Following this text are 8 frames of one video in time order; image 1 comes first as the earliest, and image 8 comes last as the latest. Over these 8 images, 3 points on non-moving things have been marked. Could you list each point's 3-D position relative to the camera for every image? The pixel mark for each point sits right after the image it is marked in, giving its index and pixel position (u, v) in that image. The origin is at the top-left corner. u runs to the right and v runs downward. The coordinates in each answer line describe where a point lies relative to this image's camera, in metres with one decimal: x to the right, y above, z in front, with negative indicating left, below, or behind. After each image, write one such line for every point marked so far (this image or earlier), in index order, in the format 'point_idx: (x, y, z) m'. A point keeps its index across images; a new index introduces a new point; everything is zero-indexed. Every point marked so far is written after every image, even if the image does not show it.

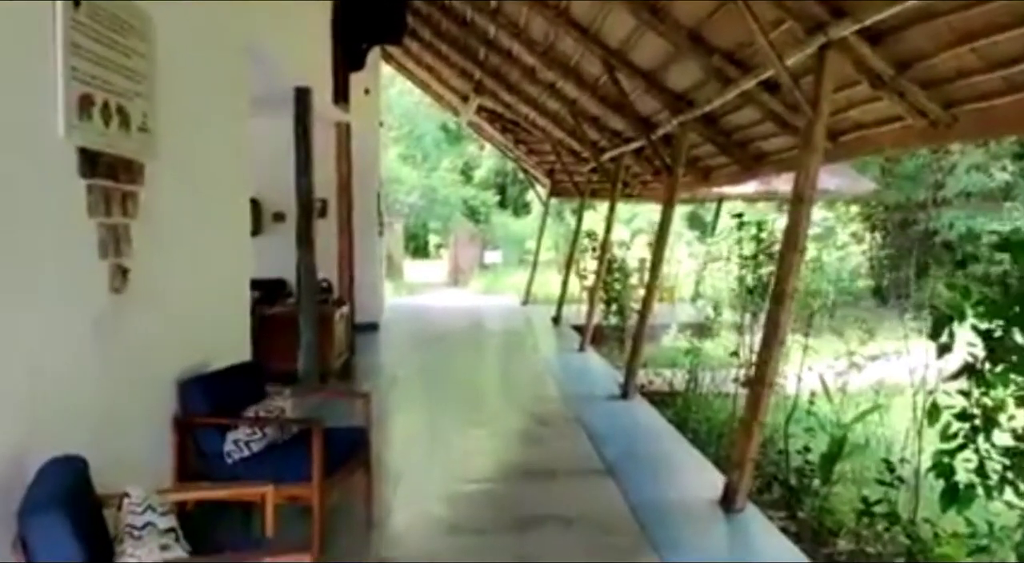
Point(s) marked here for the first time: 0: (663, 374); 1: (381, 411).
0: (+1.5, -0.9, +9.5) m
1: (-1.1, -1.1, +8.4) m
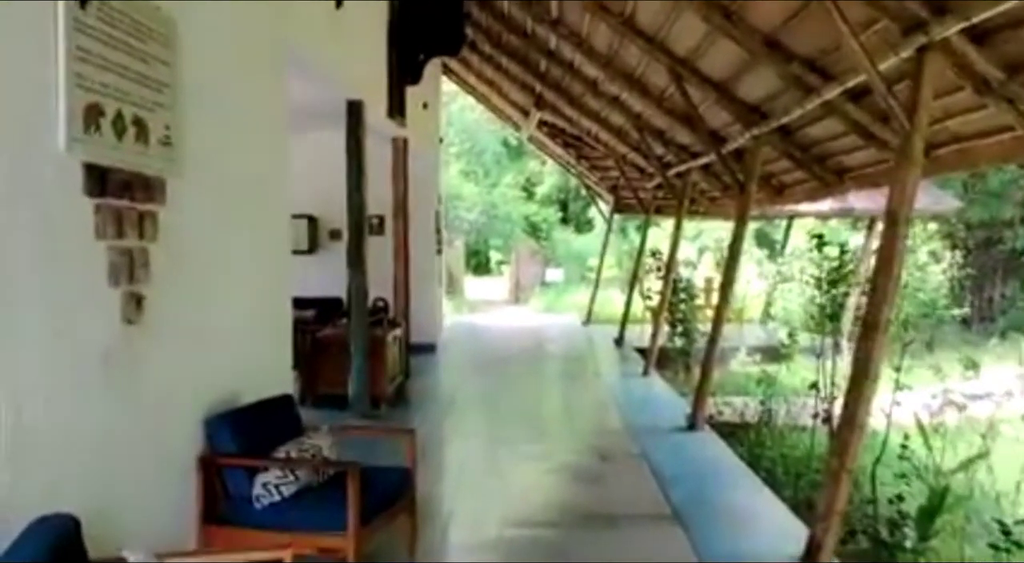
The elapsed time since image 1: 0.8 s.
0: (+2.1, -1.1, +9.0) m
1: (-0.6, -1.3, +8.0) m
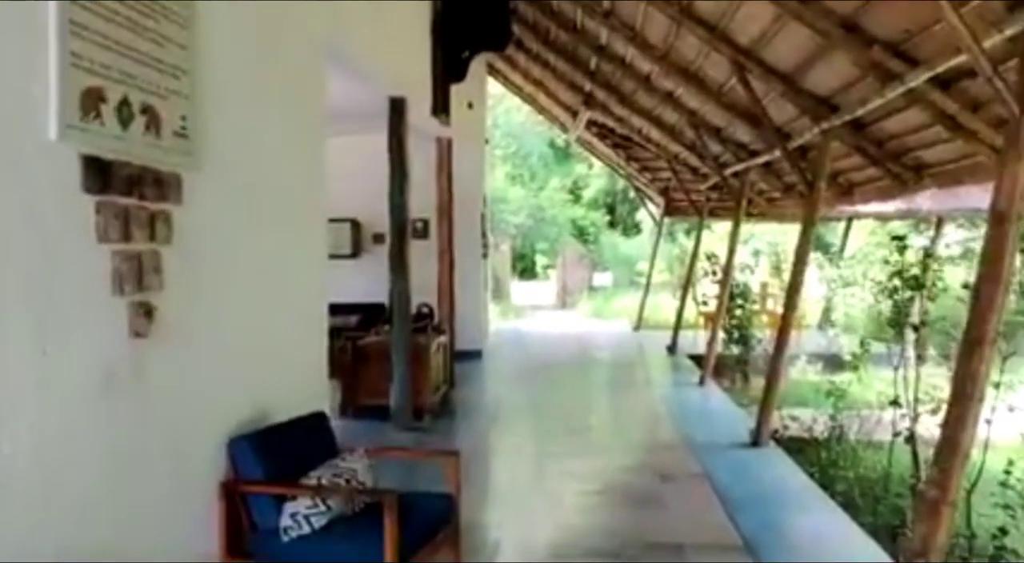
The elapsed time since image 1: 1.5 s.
0: (+2.5, -1.2, +8.4) m
1: (-0.2, -1.4, +7.5) m
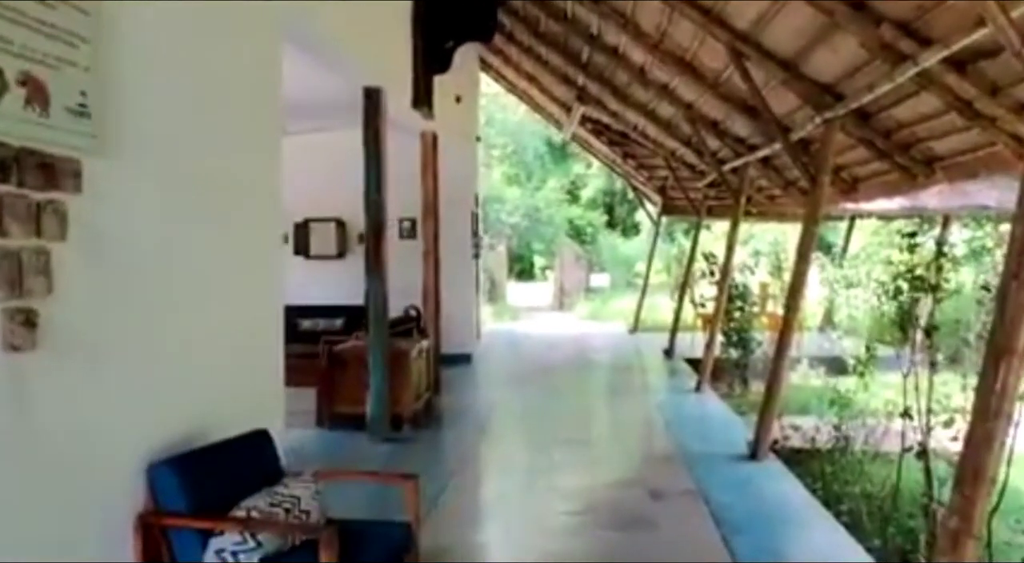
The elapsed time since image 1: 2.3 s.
0: (+2.4, -1.2, +7.9) m
1: (-0.3, -1.4, +7.1) m
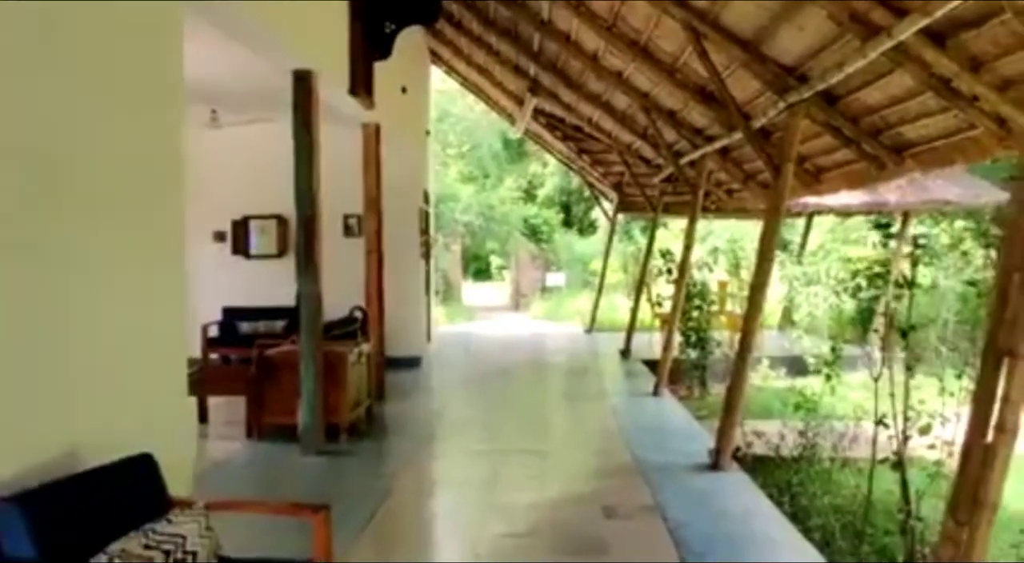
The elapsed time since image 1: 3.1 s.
0: (+2.0, -1.2, +7.5) m
1: (-0.7, -1.4, +6.5) m
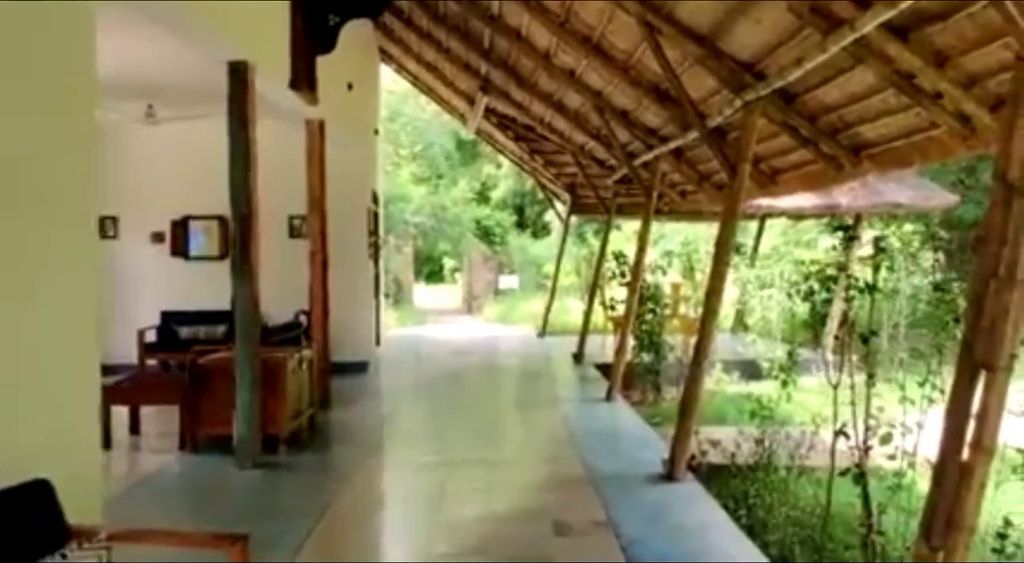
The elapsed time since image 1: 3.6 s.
0: (+1.6, -1.2, +7.3) m
1: (-1.1, -1.4, +6.2) m
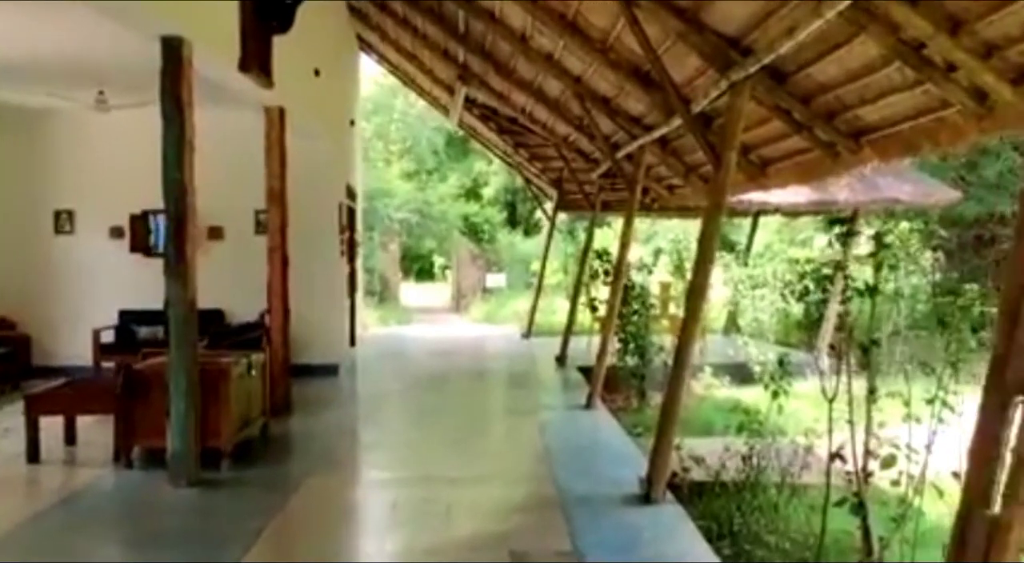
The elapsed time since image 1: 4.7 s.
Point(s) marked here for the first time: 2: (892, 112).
0: (+1.3, -1.2, +6.7) m
1: (-1.3, -1.4, +5.6) m
2: (+1.9, +0.9, +4.9) m
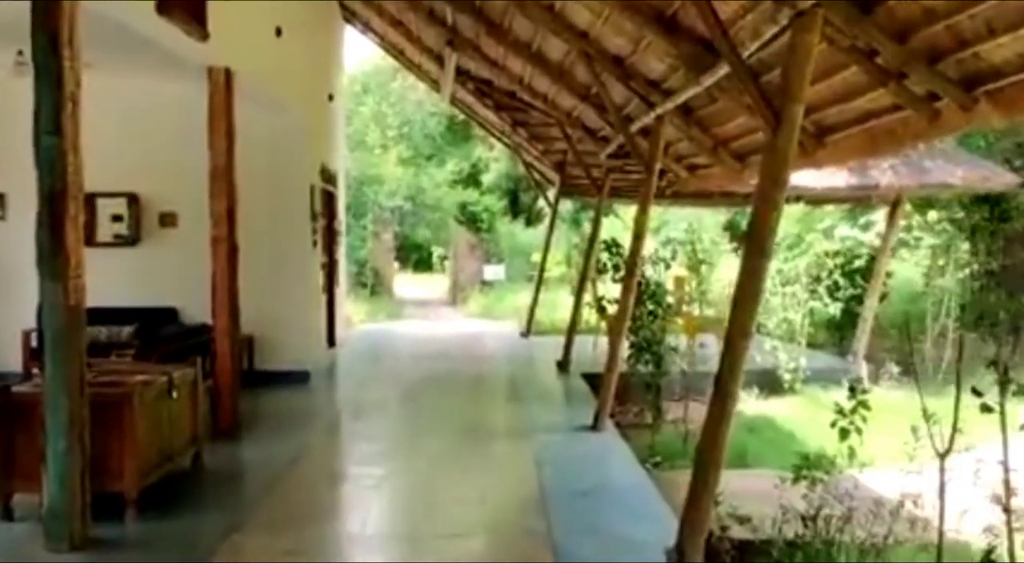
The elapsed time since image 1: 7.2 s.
0: (+1.3, -1.2, +5.2) m
1: (-1.4, -1.4, +4.1) m
2: (+1.9, +0.8, +3.4) m
